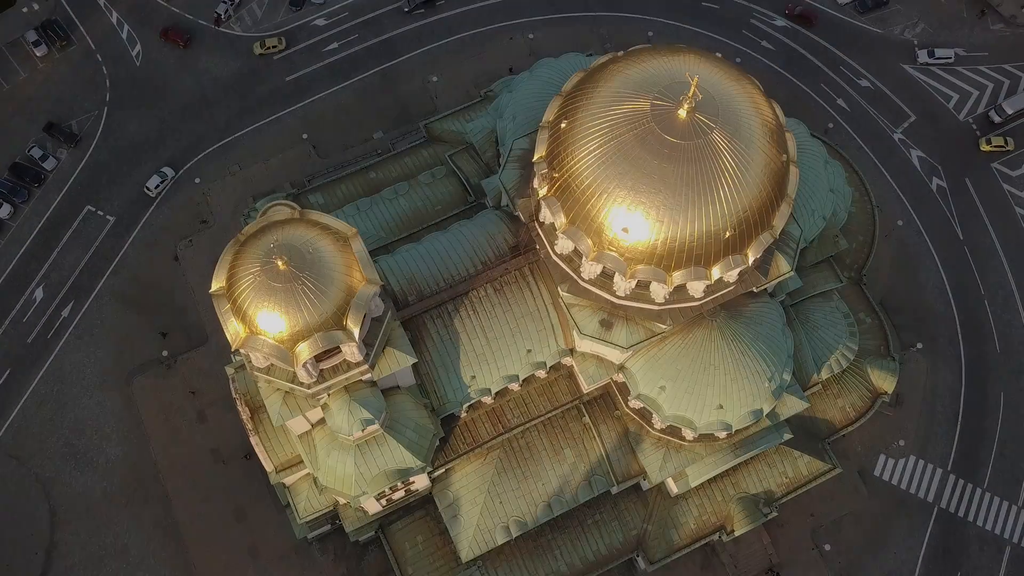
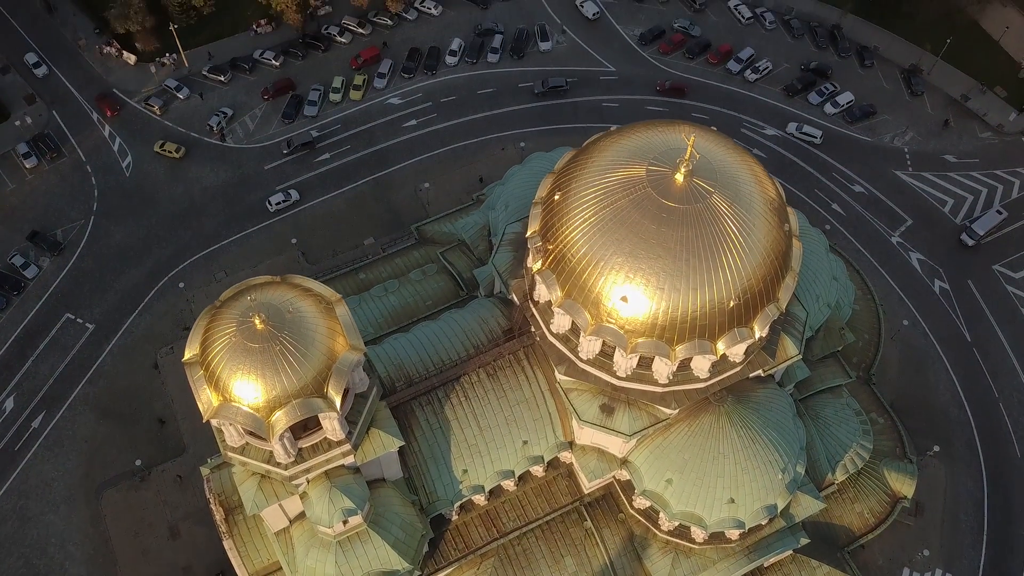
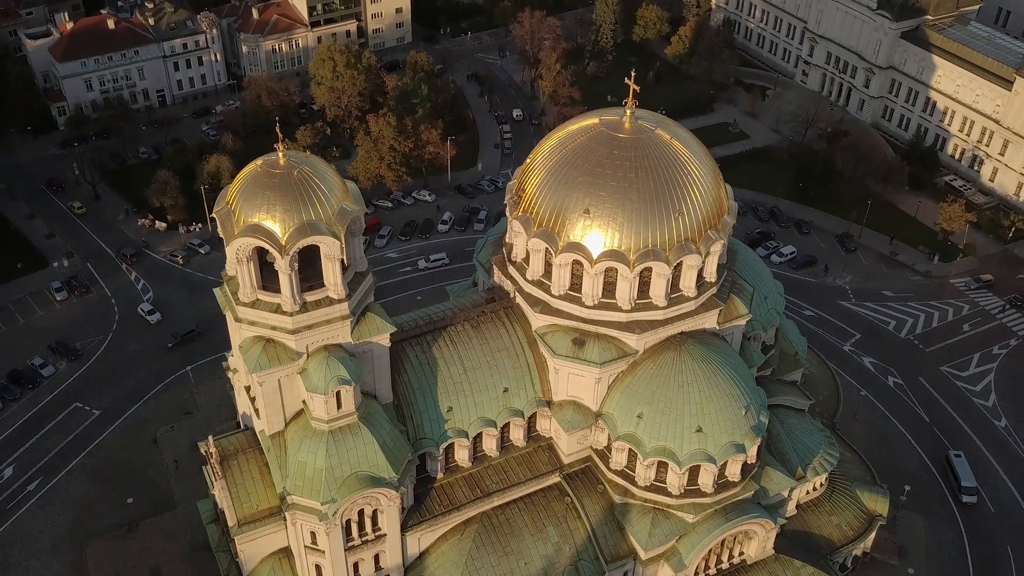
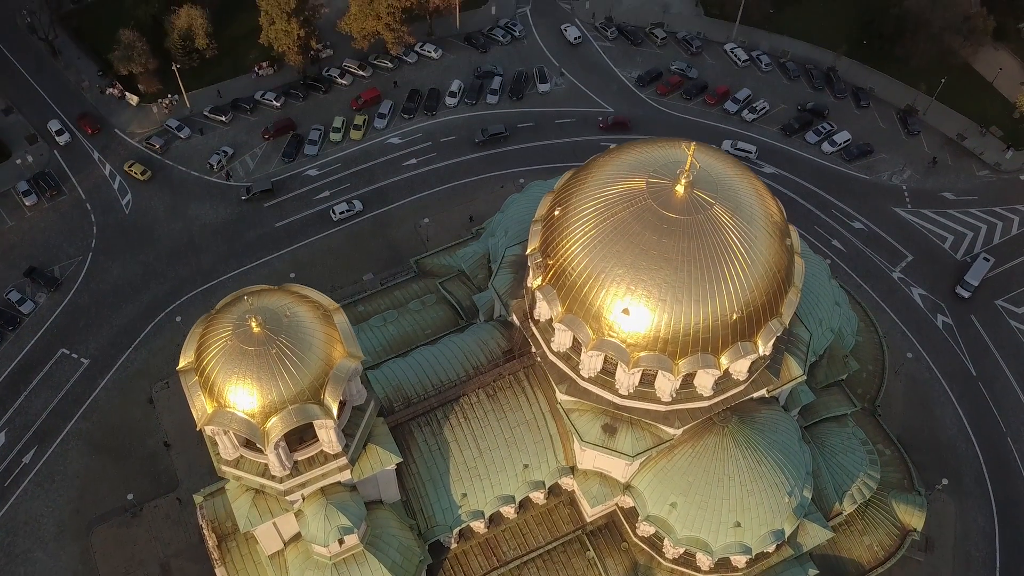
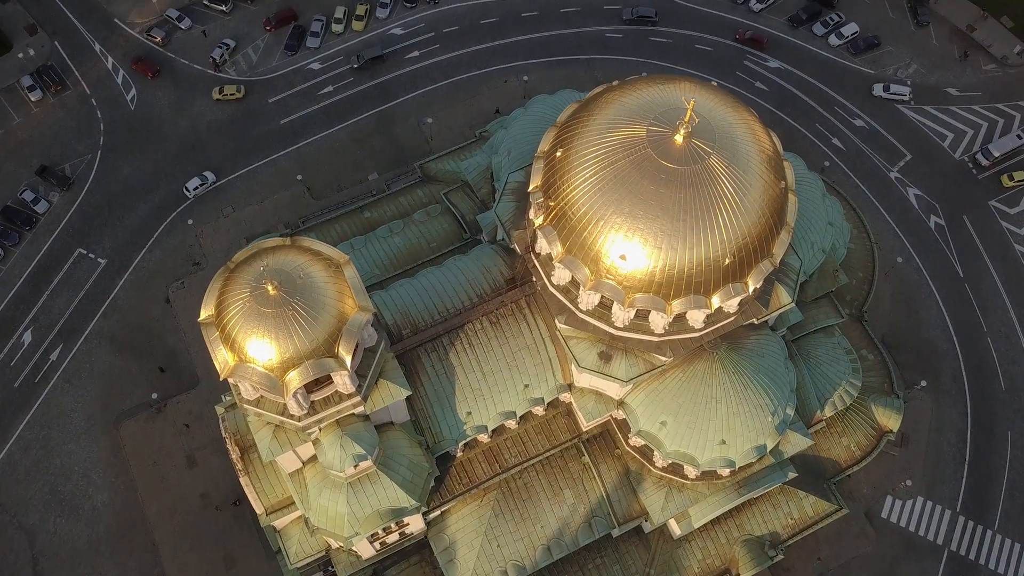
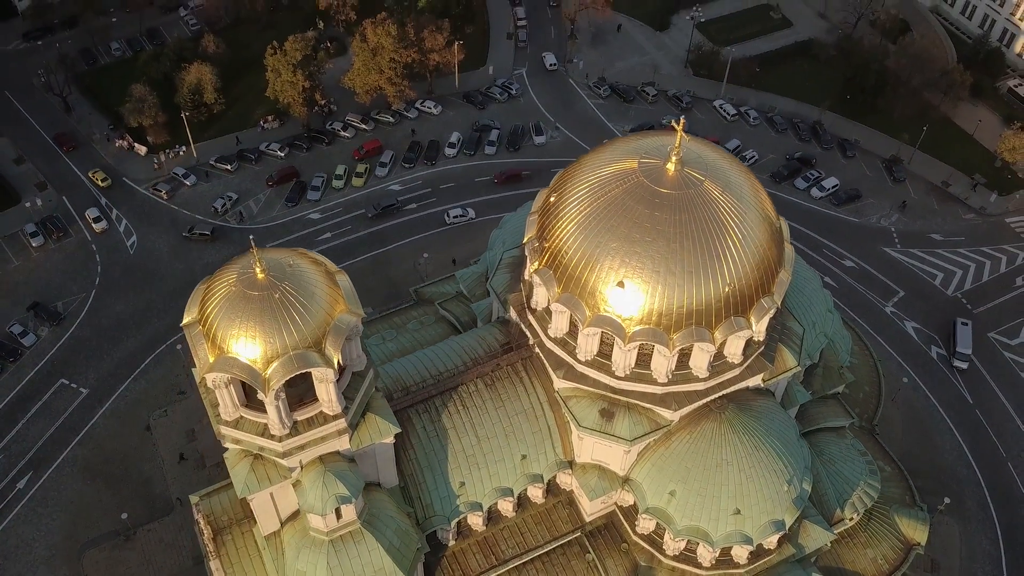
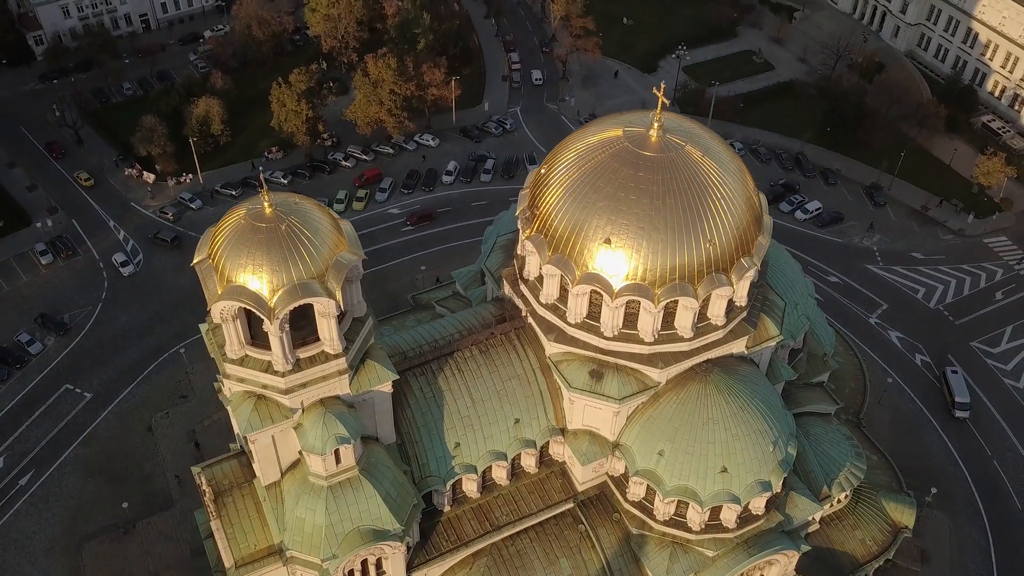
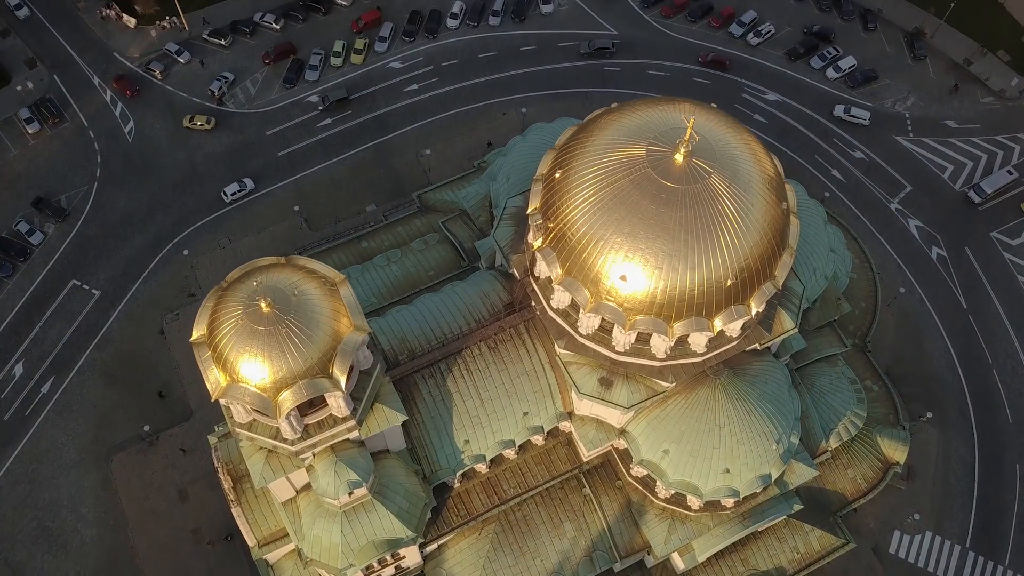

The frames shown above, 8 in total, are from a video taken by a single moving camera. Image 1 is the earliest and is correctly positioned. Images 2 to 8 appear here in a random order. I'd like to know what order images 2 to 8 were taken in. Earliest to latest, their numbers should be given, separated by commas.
5, 8, 2, 4, 6, 7, 3
